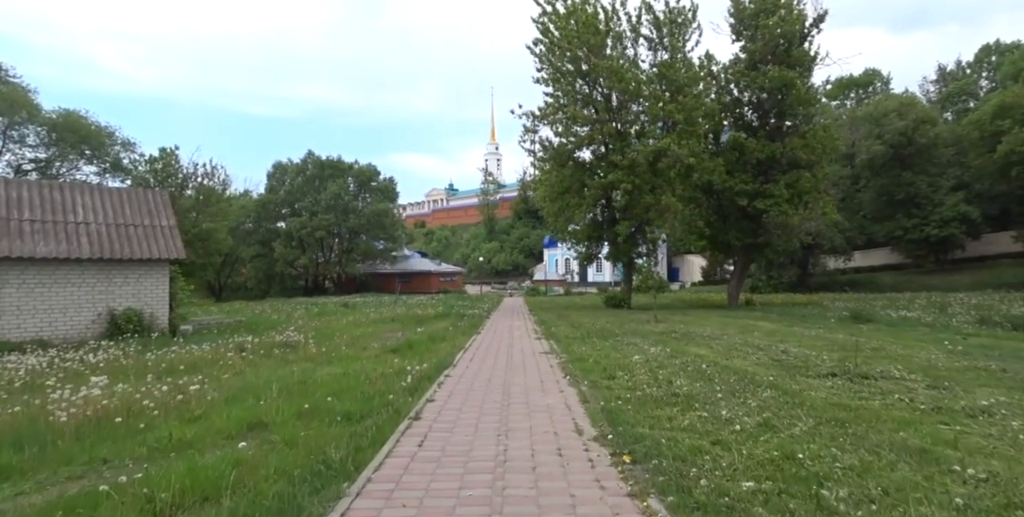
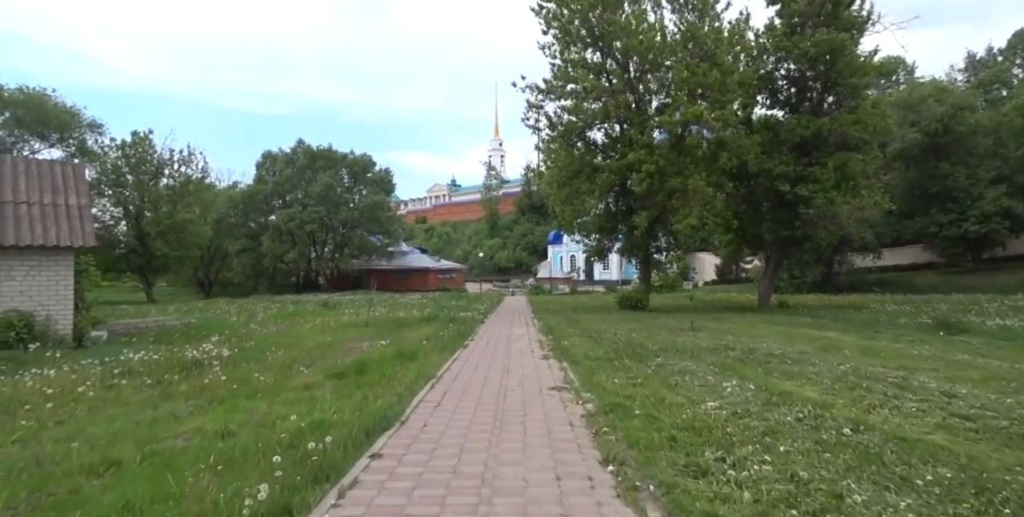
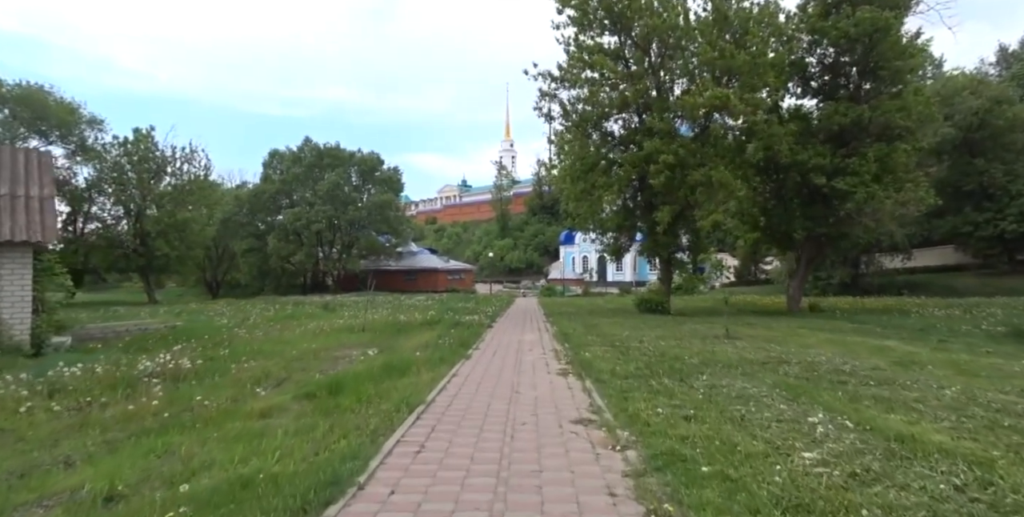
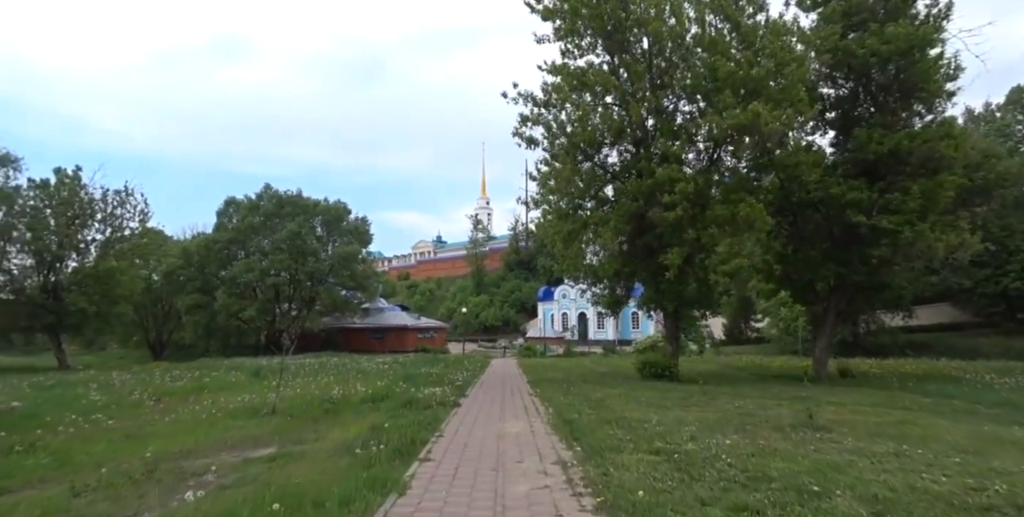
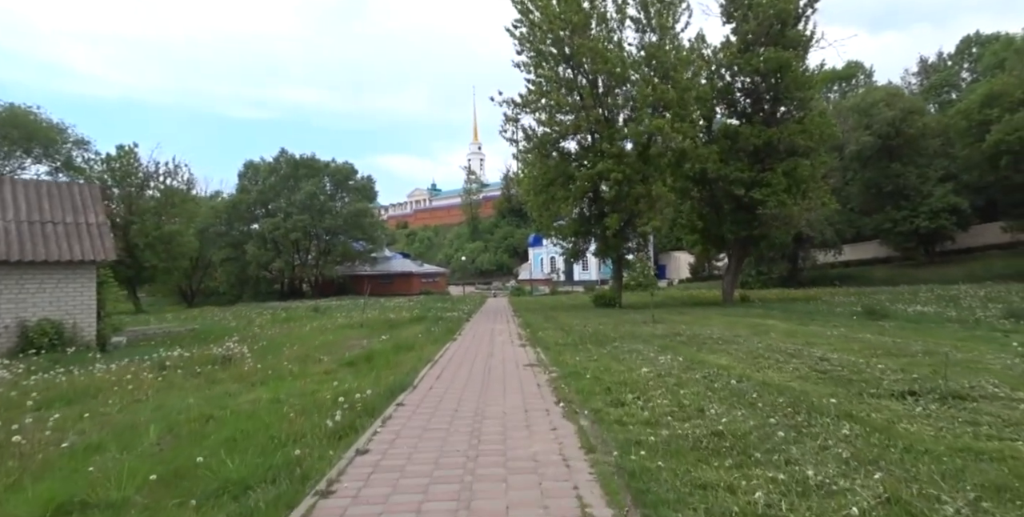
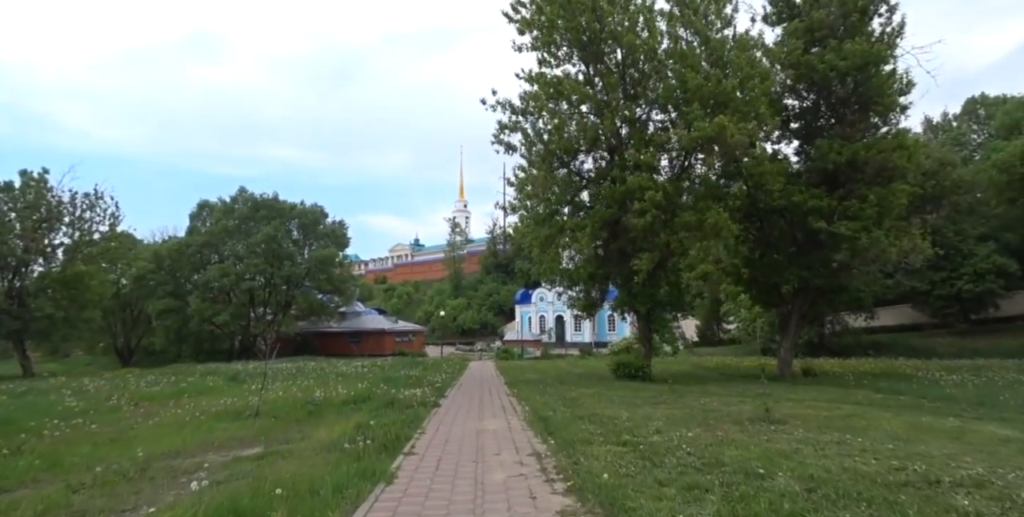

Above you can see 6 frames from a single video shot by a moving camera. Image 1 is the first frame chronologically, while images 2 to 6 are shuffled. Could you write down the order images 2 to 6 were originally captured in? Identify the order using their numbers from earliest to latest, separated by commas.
5, 2, 3, 6, 4
